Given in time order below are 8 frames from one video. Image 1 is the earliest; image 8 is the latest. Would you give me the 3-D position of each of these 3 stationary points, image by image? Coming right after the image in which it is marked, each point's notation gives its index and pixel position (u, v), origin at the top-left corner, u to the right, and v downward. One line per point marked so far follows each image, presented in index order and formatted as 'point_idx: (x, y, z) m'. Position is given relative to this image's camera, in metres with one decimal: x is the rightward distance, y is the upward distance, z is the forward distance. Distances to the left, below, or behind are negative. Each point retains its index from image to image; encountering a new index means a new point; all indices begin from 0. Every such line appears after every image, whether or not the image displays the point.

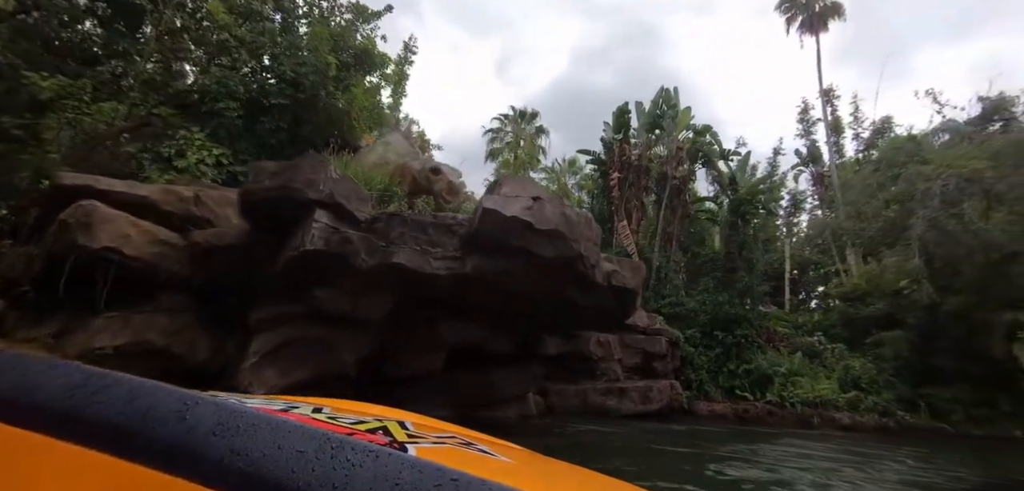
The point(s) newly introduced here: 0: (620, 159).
0: (+3.9, +3.1, +17.2) m
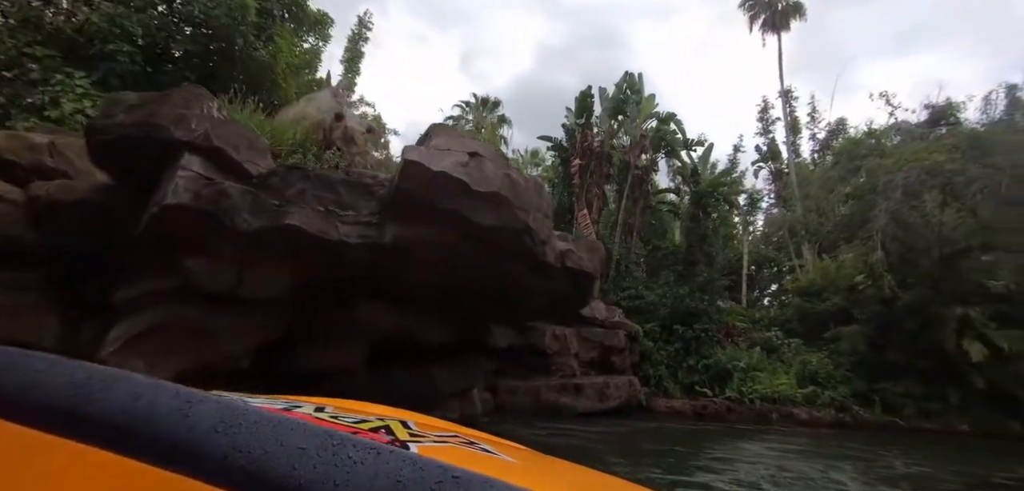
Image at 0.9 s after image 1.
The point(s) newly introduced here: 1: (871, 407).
0: (+2.4, +3.5, +16.4) m
1: (+10.4, -4.7, +13.8) m
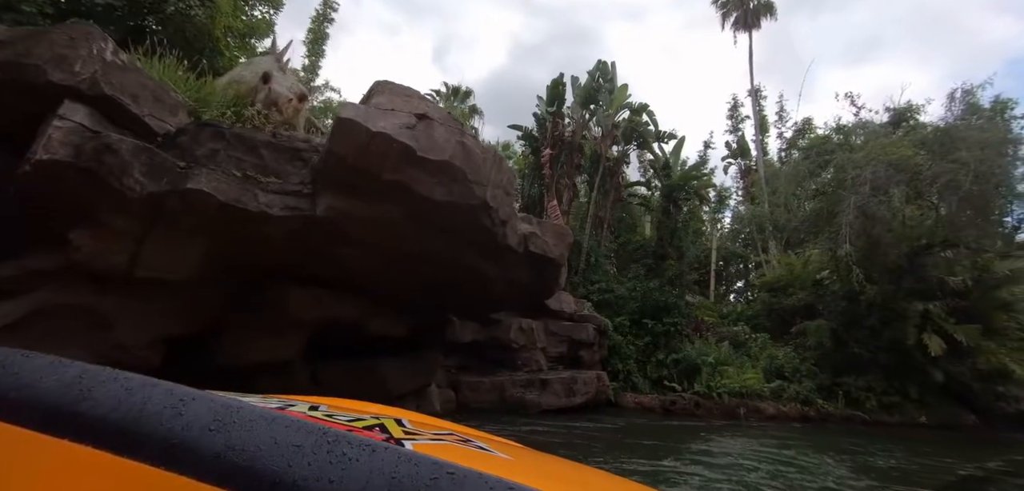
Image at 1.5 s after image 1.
0: (+1.4, +3.7, +16.0) m
1: (+9.4, -4.5, +13.8) m
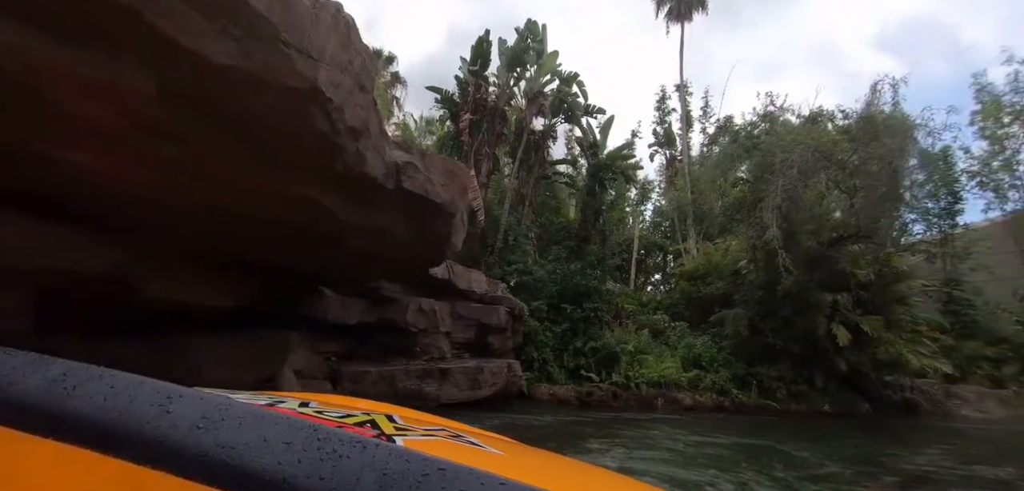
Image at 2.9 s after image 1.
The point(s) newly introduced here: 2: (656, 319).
0: (-1.1, +4.5, +14.4) m
1: (+6.8, -4.2, +13.6) m
2: (+4.9, -2.5, +16.2) m
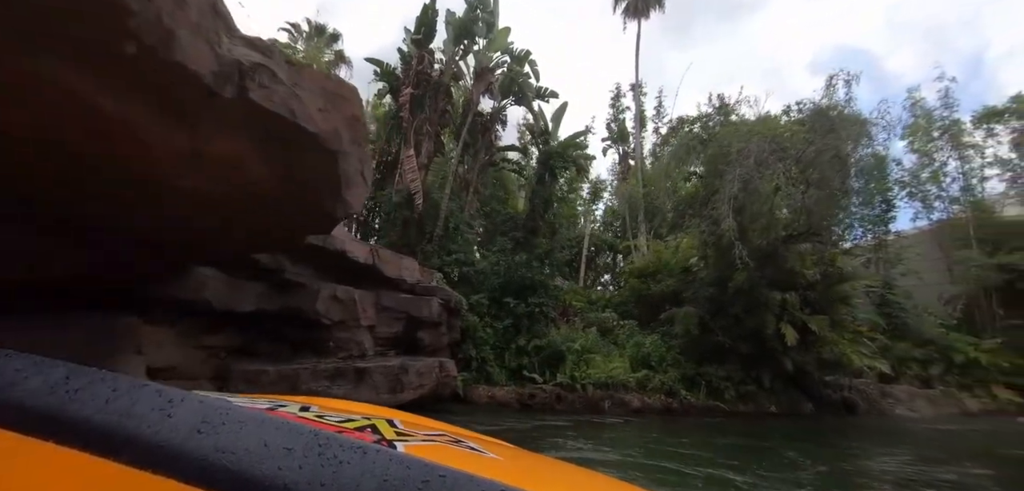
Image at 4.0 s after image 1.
0: (-2.6, +4.8, +13.1) m
1: (+5.1, -4.0, +13.0) m
2: (+3.0, -2.3, +15.5) m
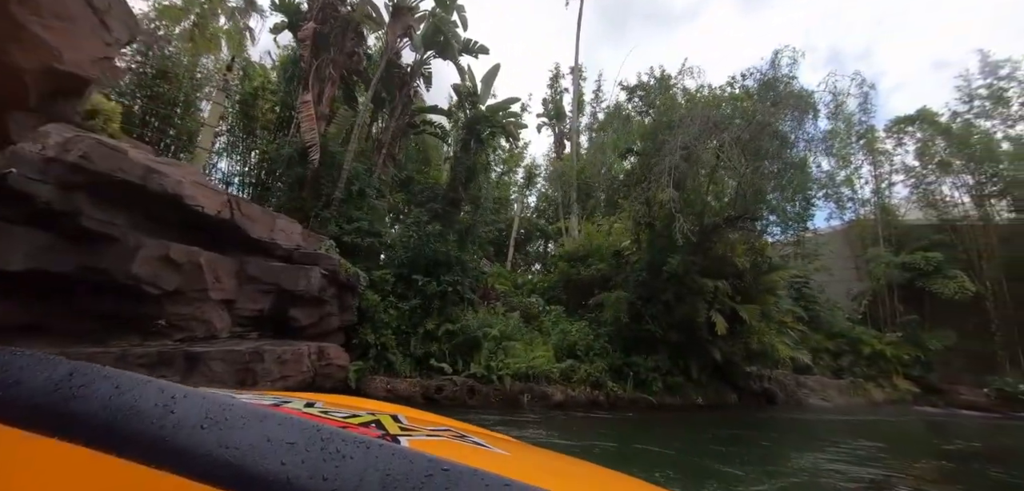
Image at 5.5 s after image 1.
0: (-4.4, +5.6, +11.0) m
1: (+2.8, -3.5, +12.1) m
2: (+0.6, -1.7, +14.2) m
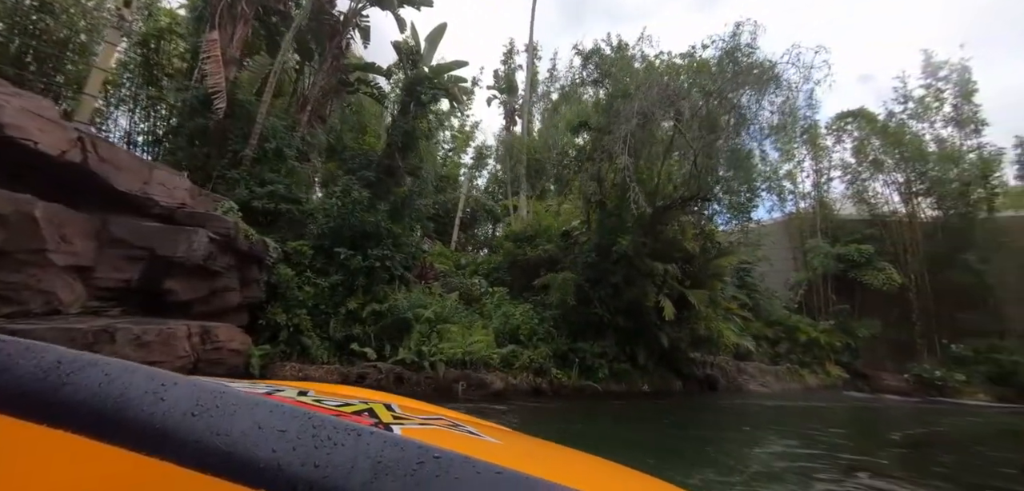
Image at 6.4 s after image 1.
0: (-5.5, +6.3, +9.3) m
1: (+1.4, -3.0, +11.4) m
2: (-1.1, -1.1, +13.2) m
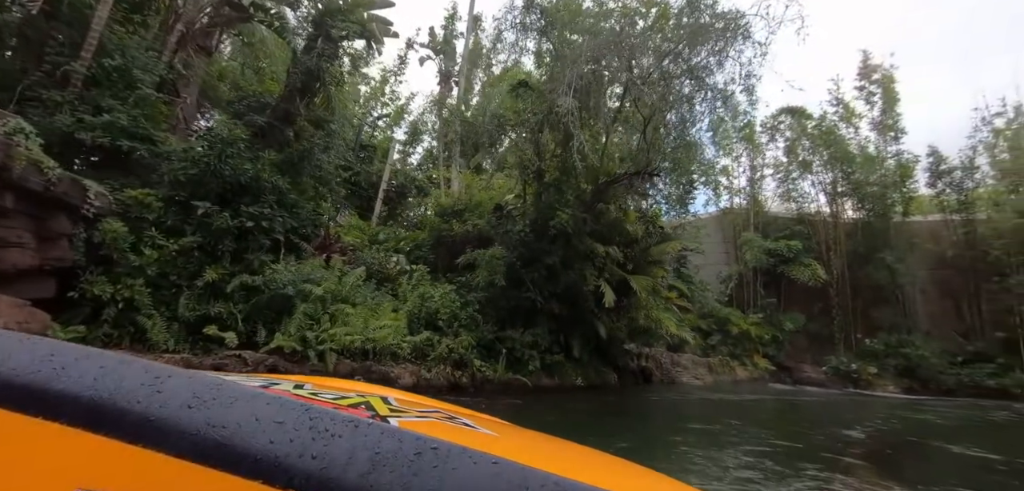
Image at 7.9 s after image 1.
0: (-6.5, +7.0, +6.9) m
1: (-0.4, -2.5, +10.0) m
2: (-2.9, -0.4, +11.5) m
